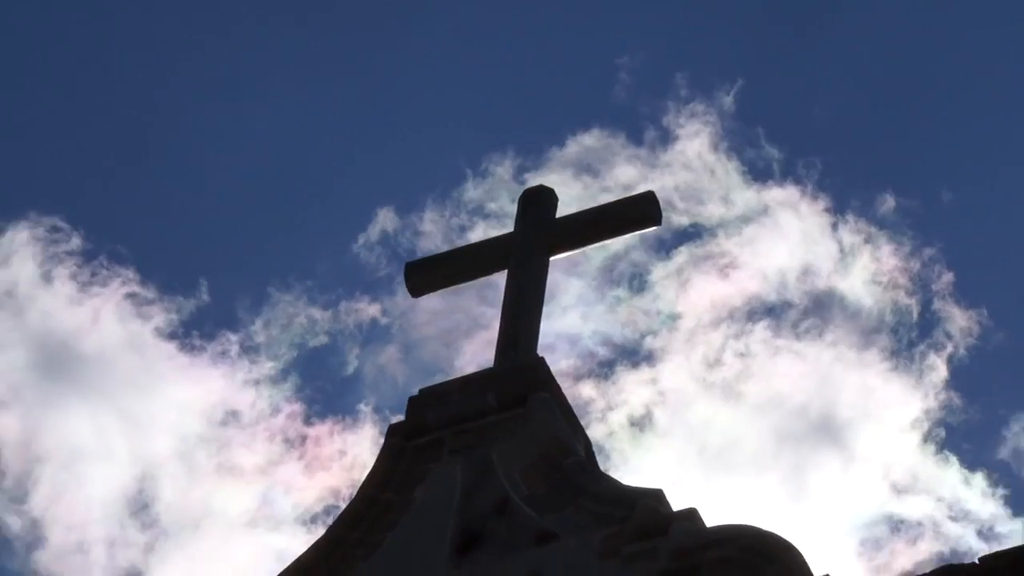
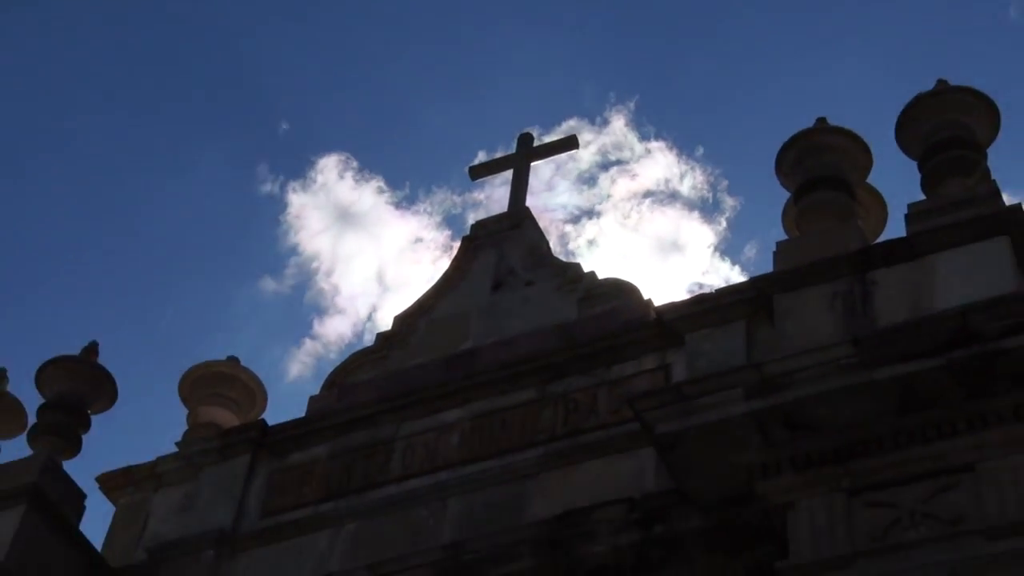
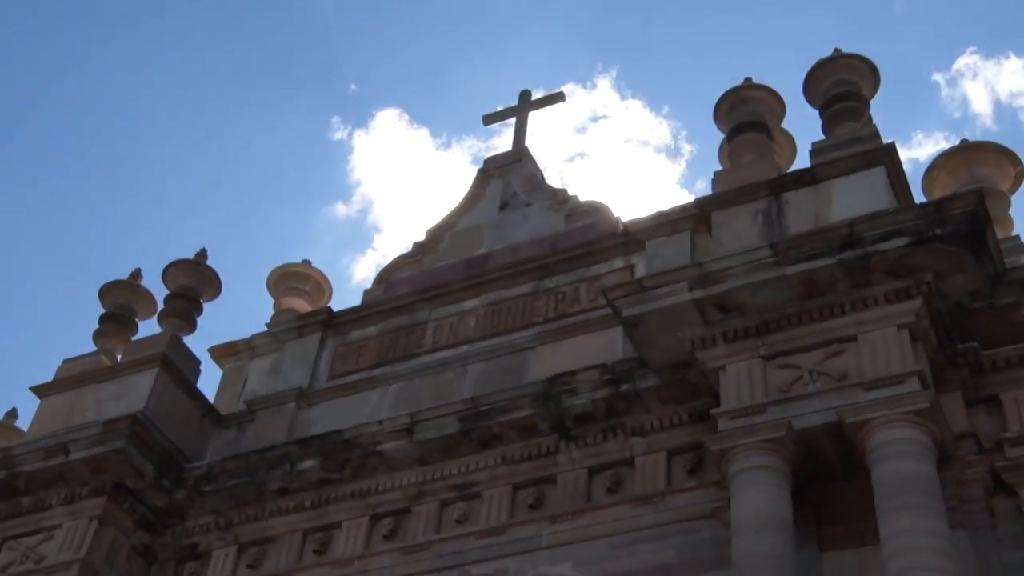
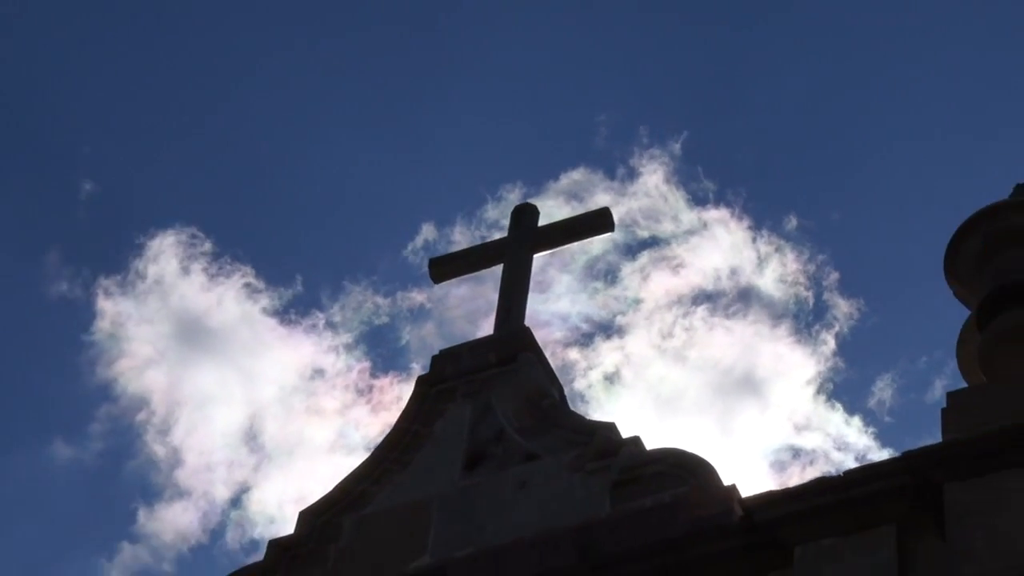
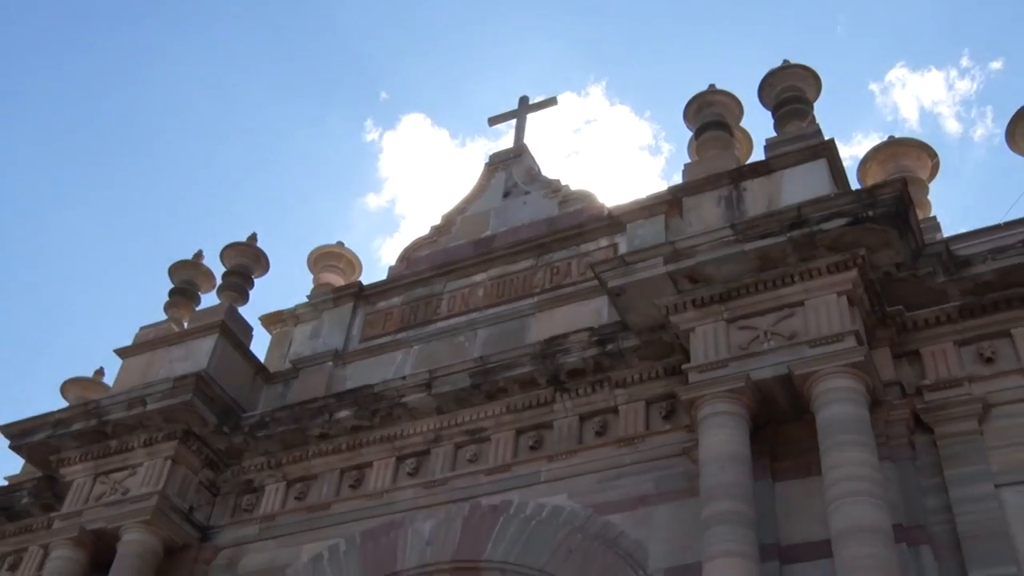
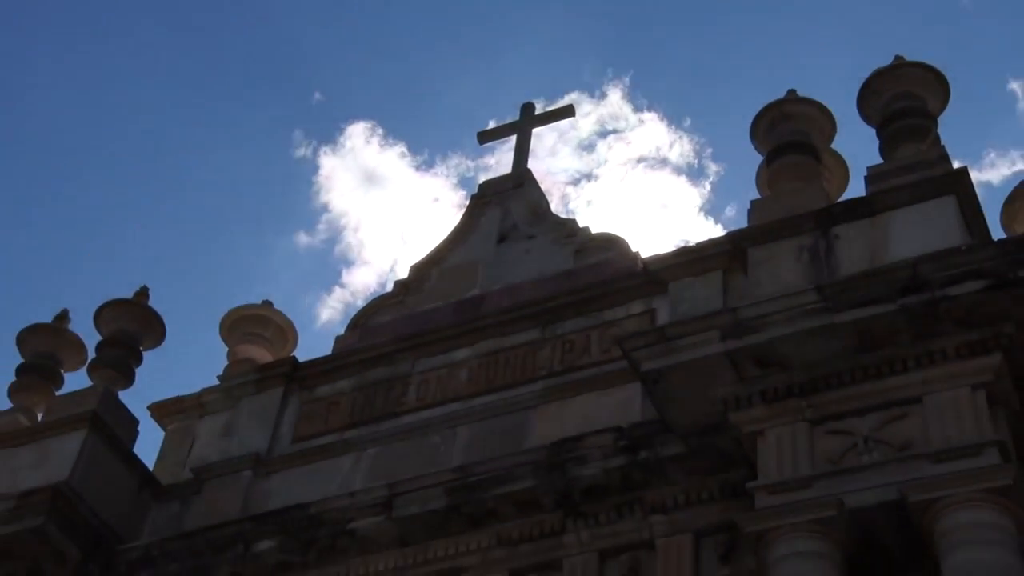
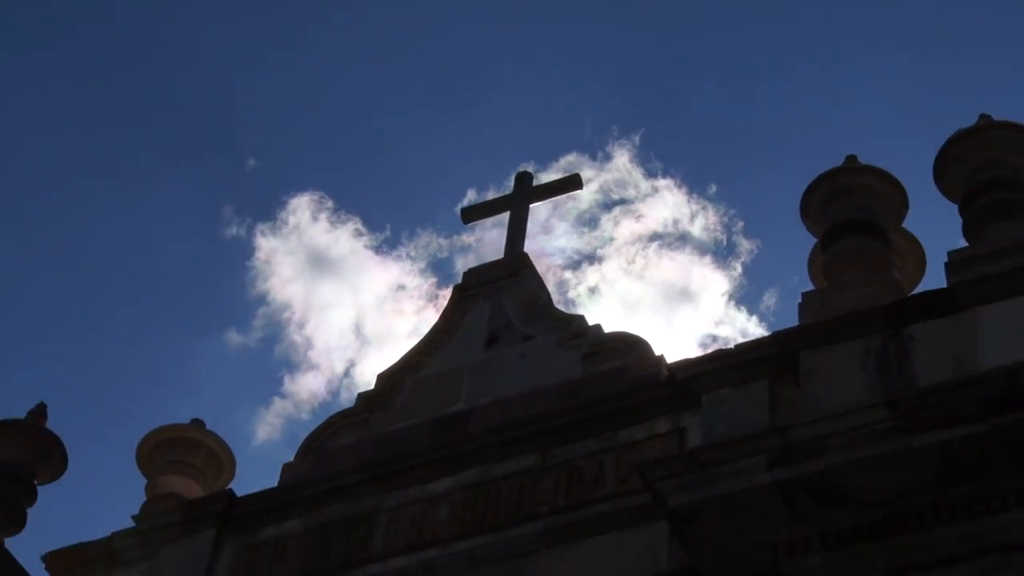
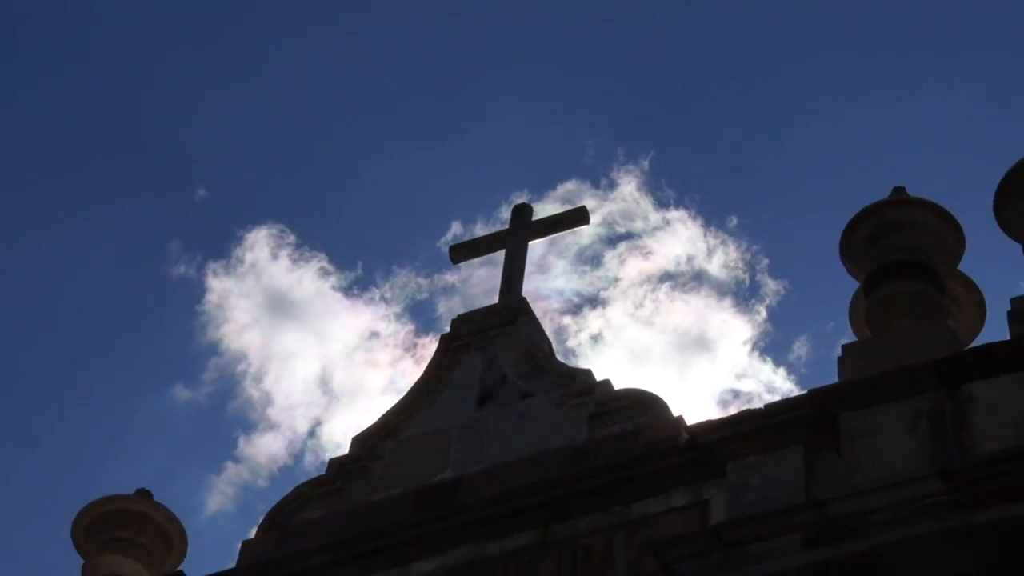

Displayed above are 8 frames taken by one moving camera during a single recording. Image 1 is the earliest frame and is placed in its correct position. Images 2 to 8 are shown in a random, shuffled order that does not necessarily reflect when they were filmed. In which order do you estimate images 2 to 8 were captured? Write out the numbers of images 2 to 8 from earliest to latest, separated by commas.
4, 8, 7, 2, 6, 3, 5
